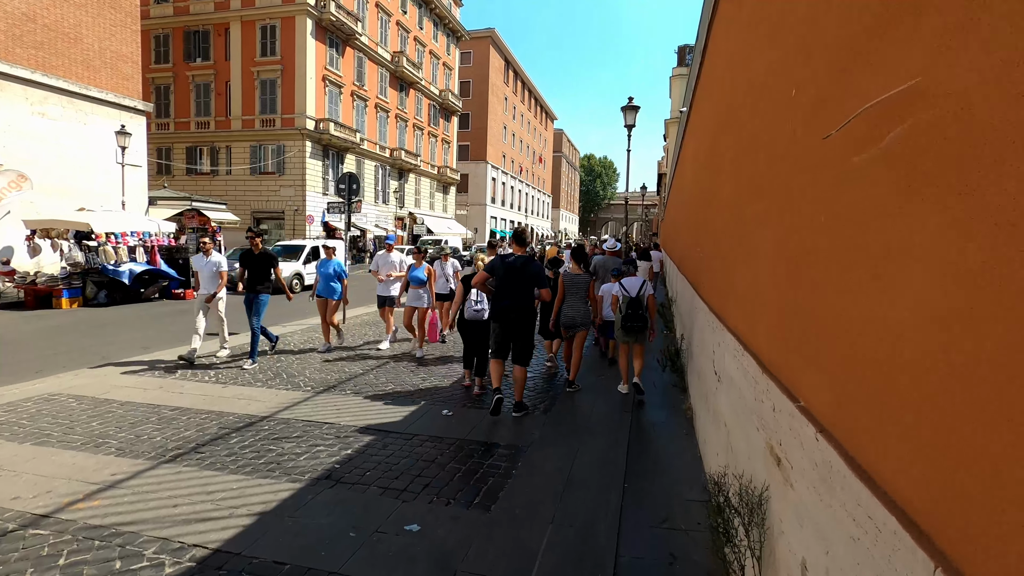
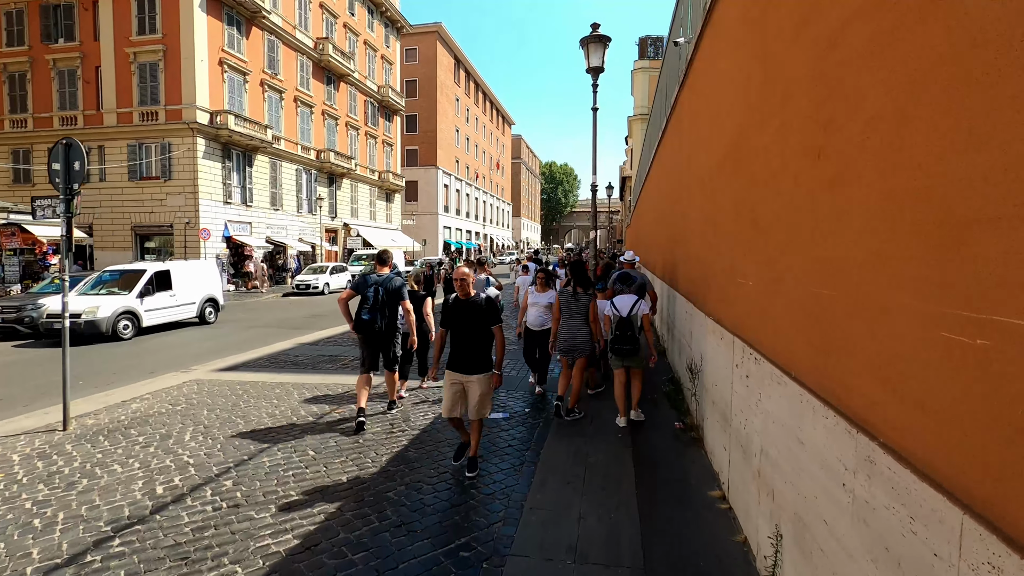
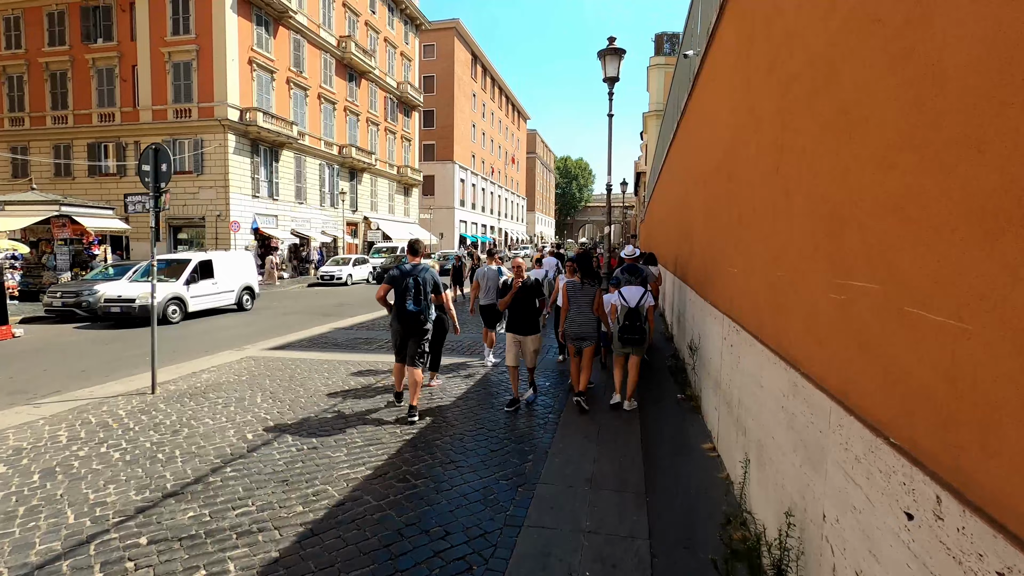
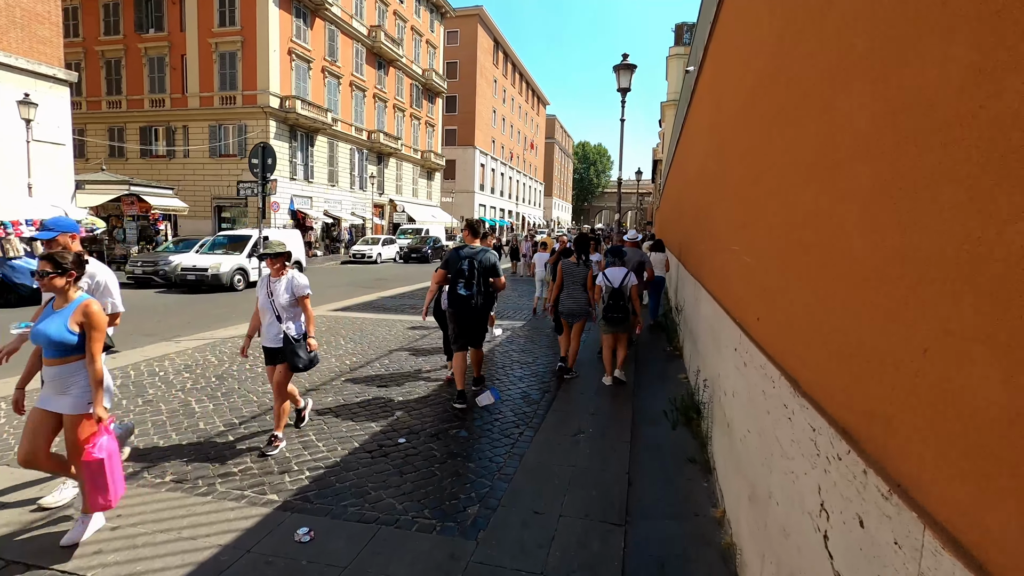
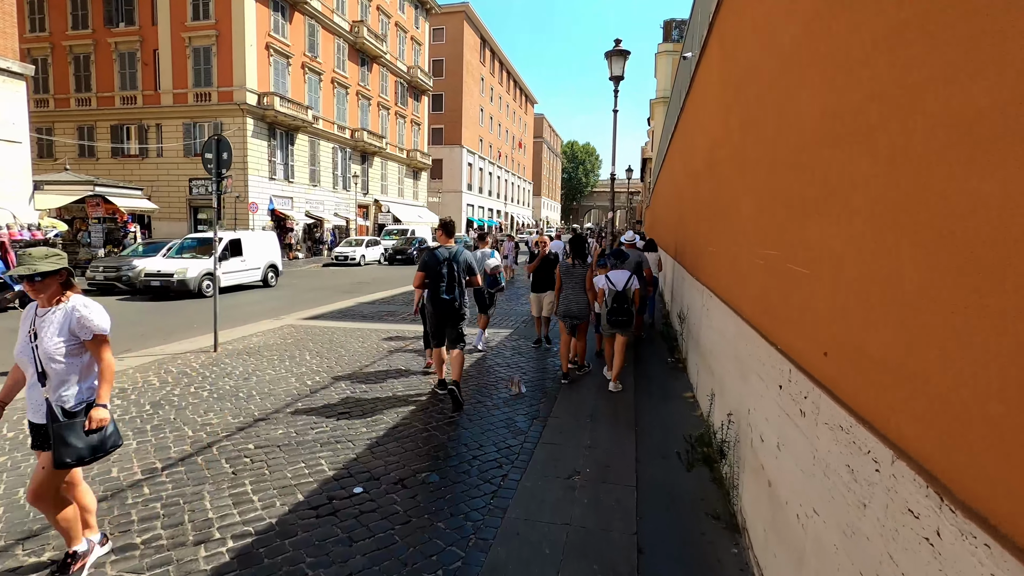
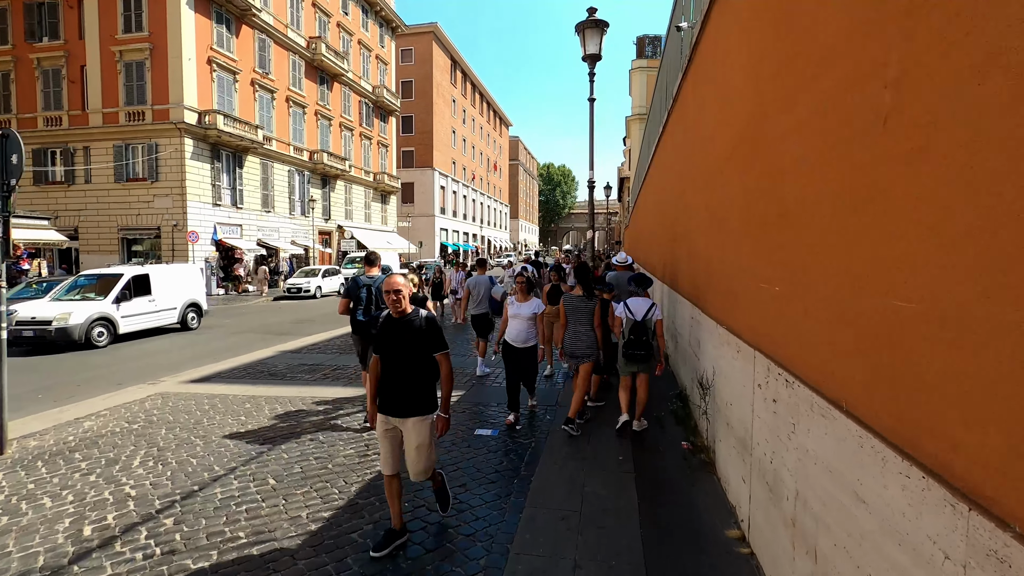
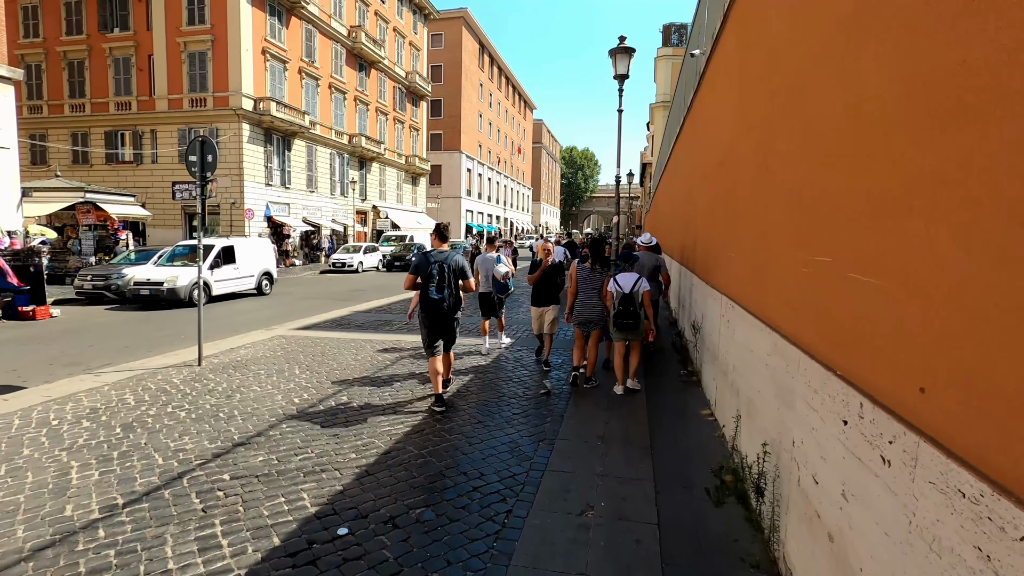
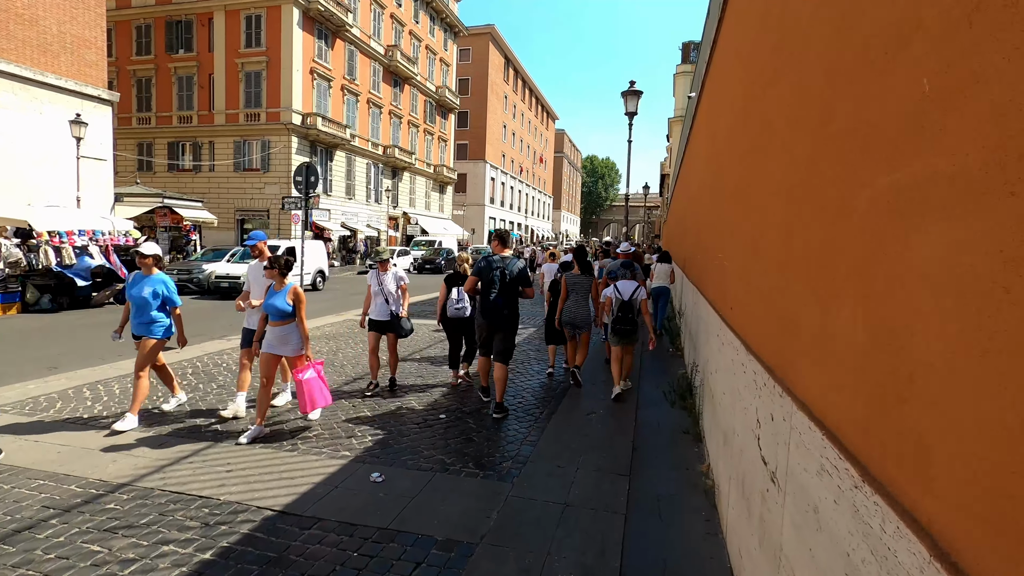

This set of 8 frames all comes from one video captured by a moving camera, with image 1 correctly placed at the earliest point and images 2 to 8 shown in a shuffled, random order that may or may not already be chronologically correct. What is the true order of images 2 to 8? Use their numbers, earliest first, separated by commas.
8, 4, 5, 7, 3, 2, 6
